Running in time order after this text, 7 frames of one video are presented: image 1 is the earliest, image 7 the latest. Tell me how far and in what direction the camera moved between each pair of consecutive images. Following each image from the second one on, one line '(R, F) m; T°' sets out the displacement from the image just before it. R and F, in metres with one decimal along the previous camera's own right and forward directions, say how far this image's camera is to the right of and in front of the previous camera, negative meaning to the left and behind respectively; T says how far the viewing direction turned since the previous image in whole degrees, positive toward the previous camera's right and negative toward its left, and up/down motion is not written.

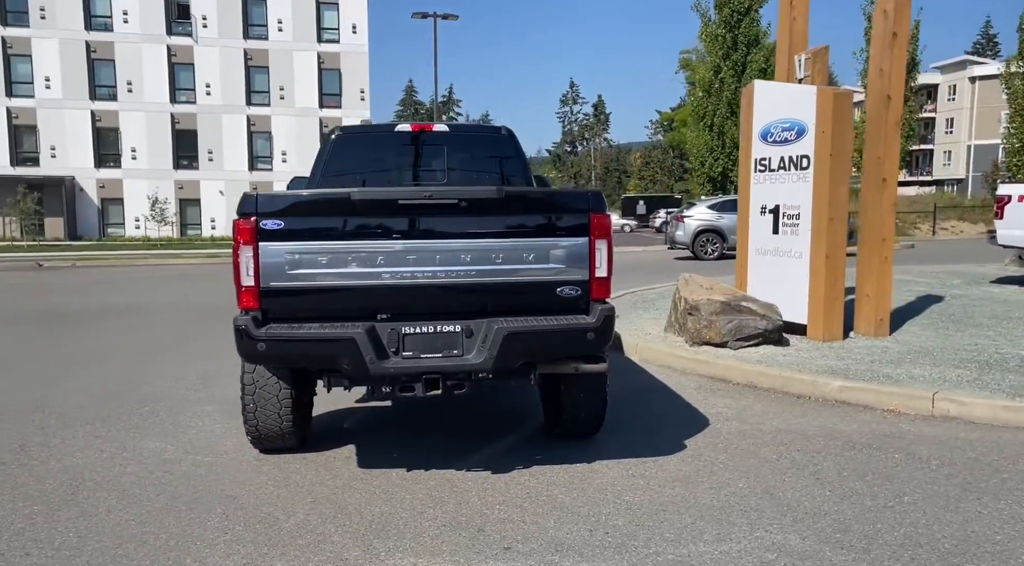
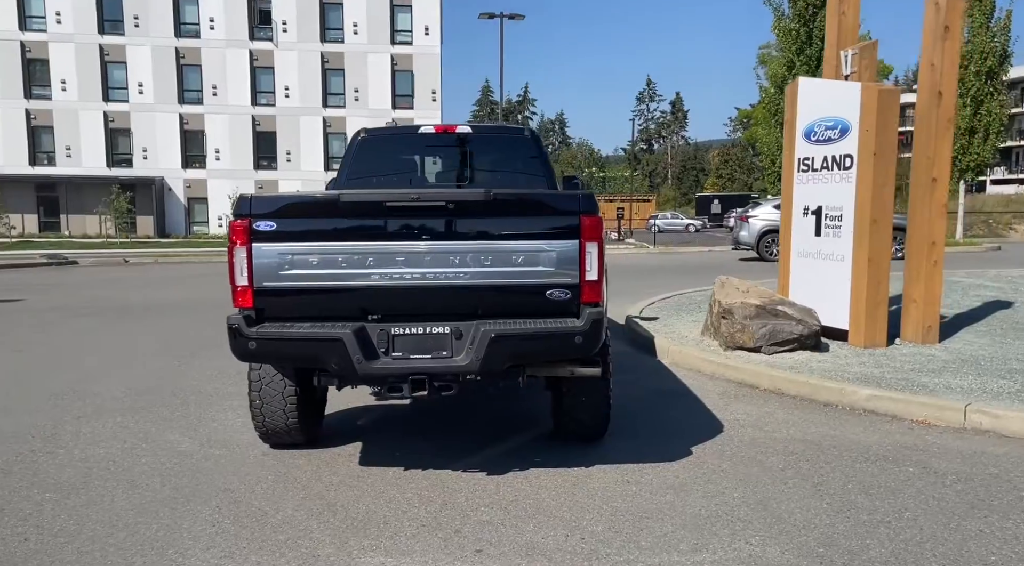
(+0.5, 0.0) m; -5°
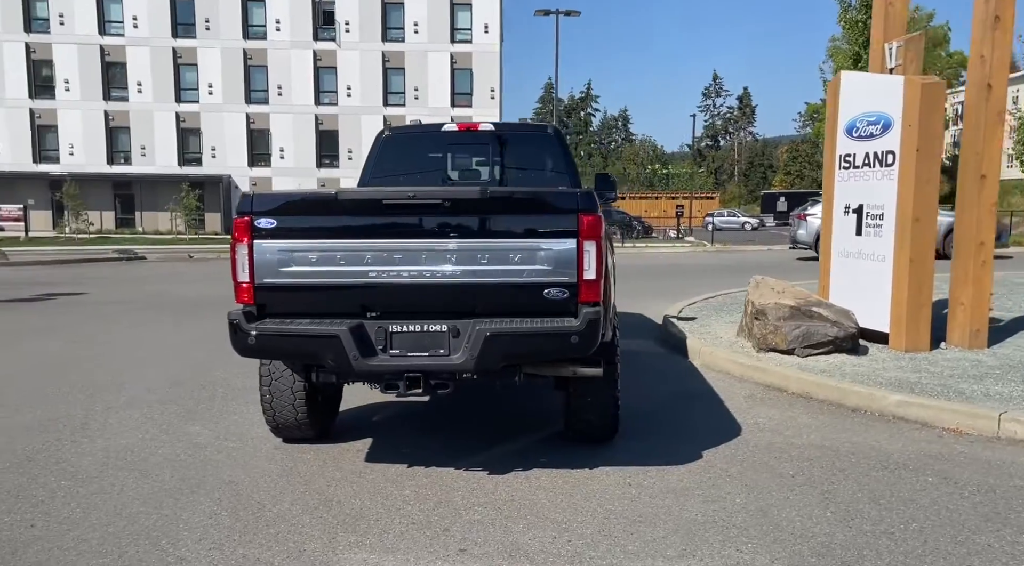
(+0.4, 0.0) m; -4°
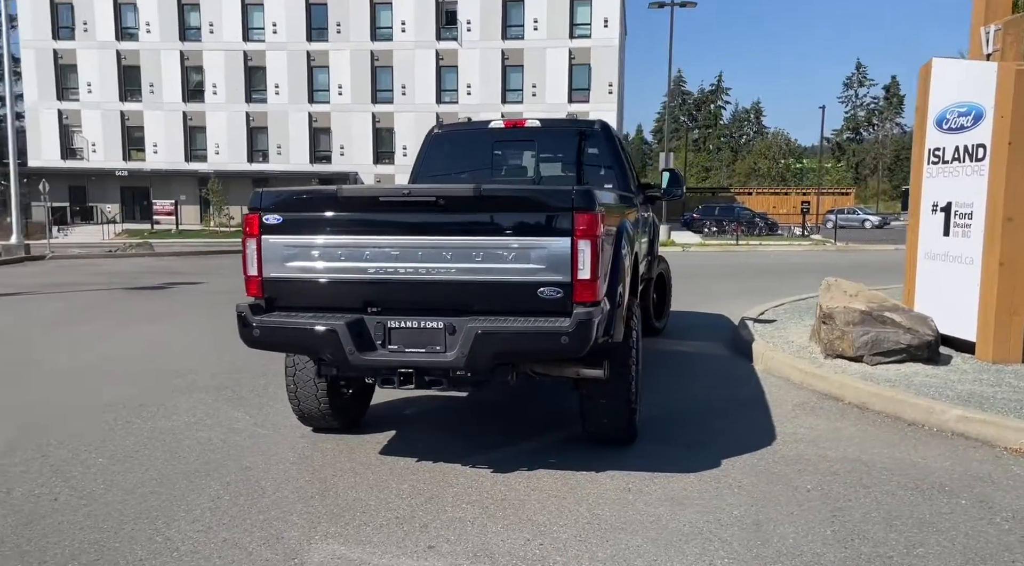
(+0.8, +0.1) m; -9°
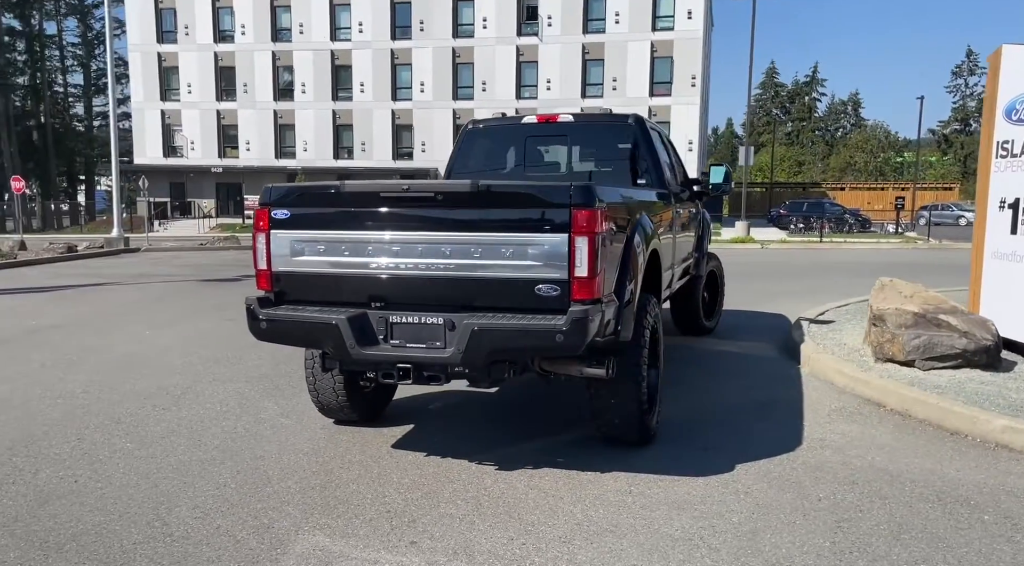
(+0.5, +0.1) m; -6°
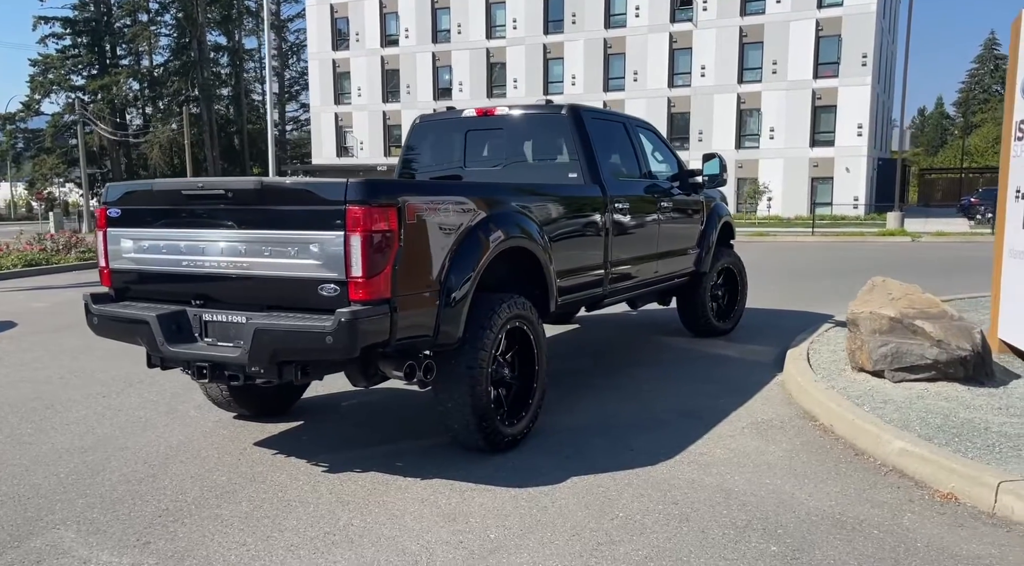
(+2.2, +0.5) m; -13°
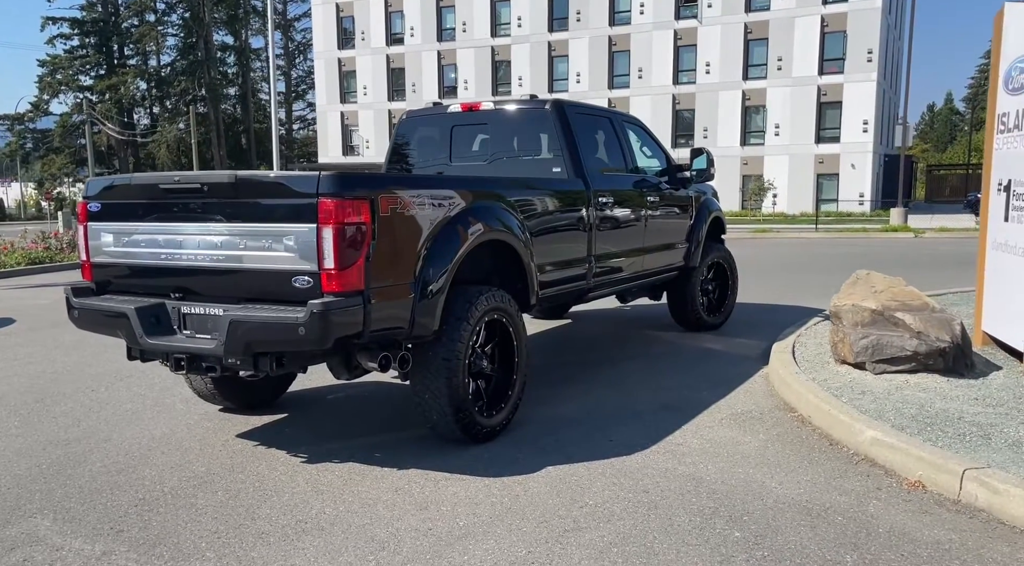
(+0.2, 0.0) m; -1°
